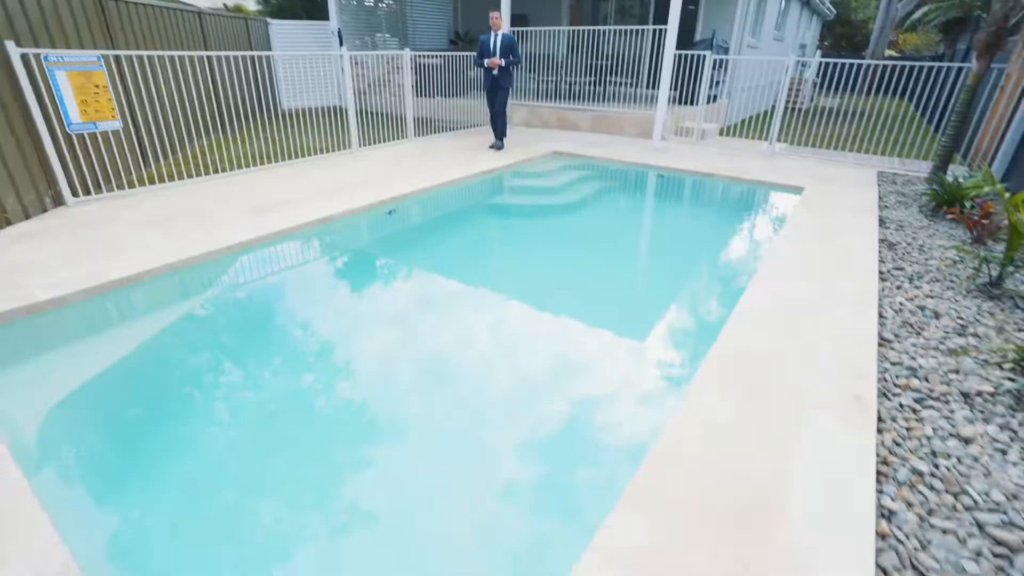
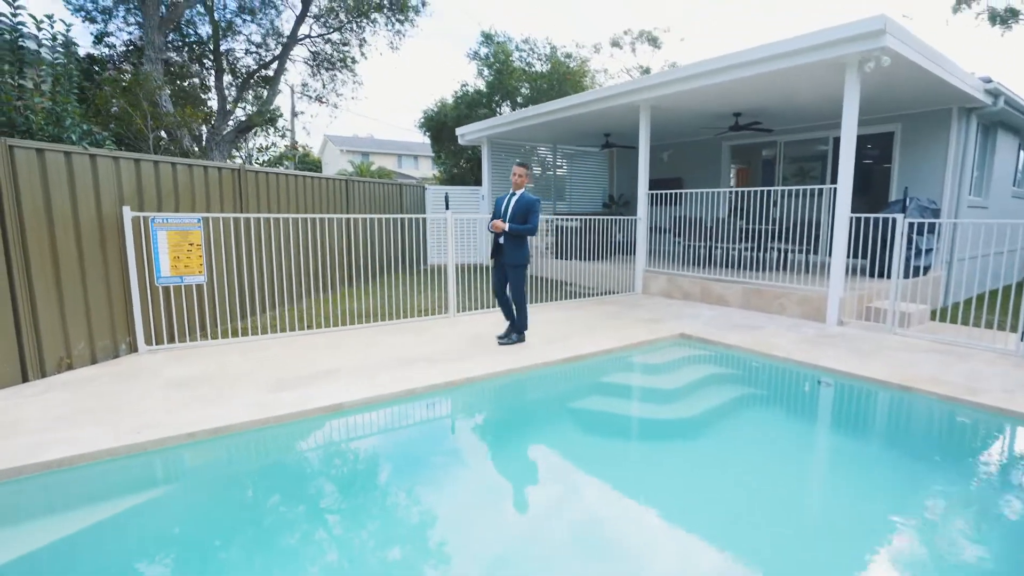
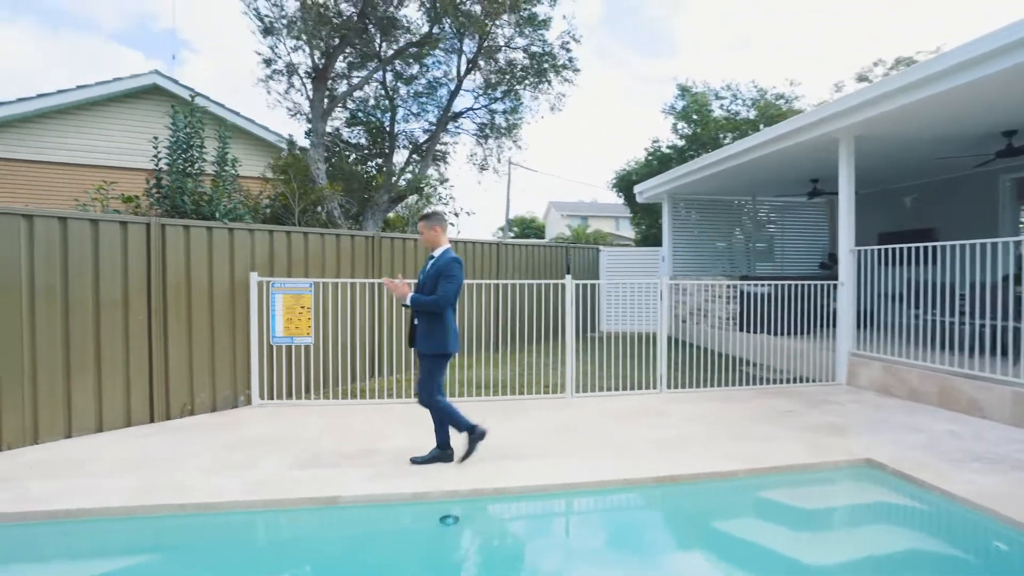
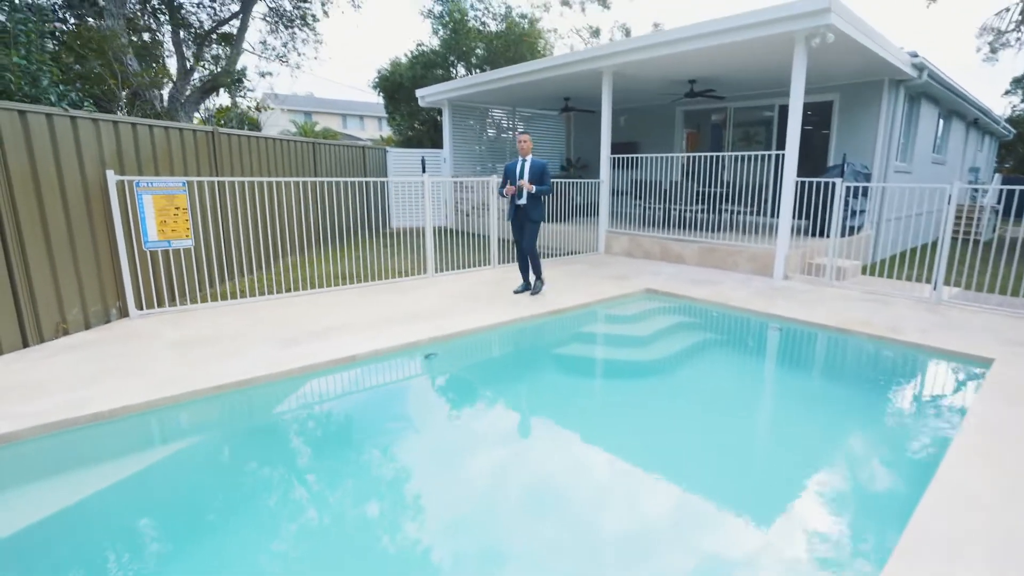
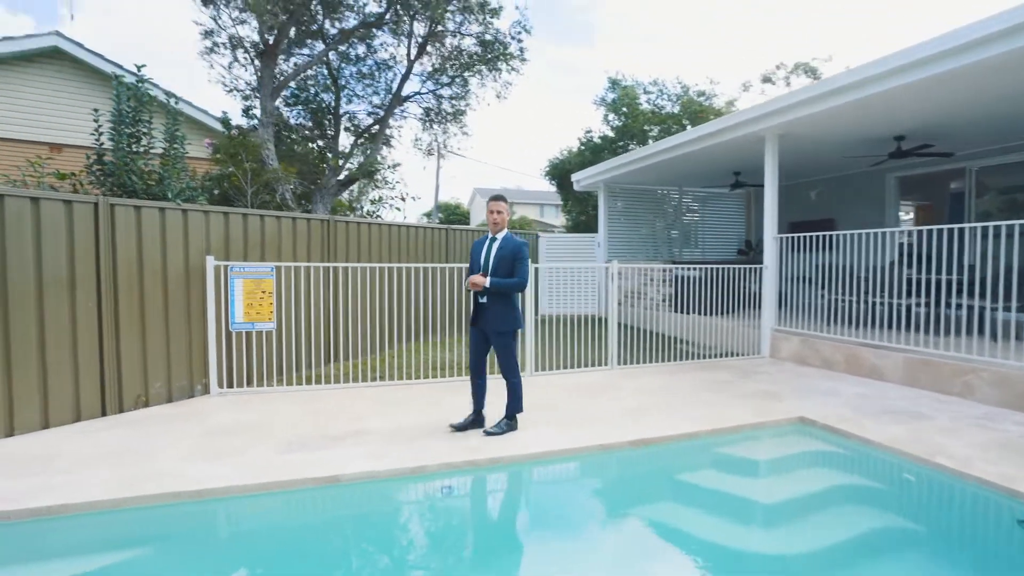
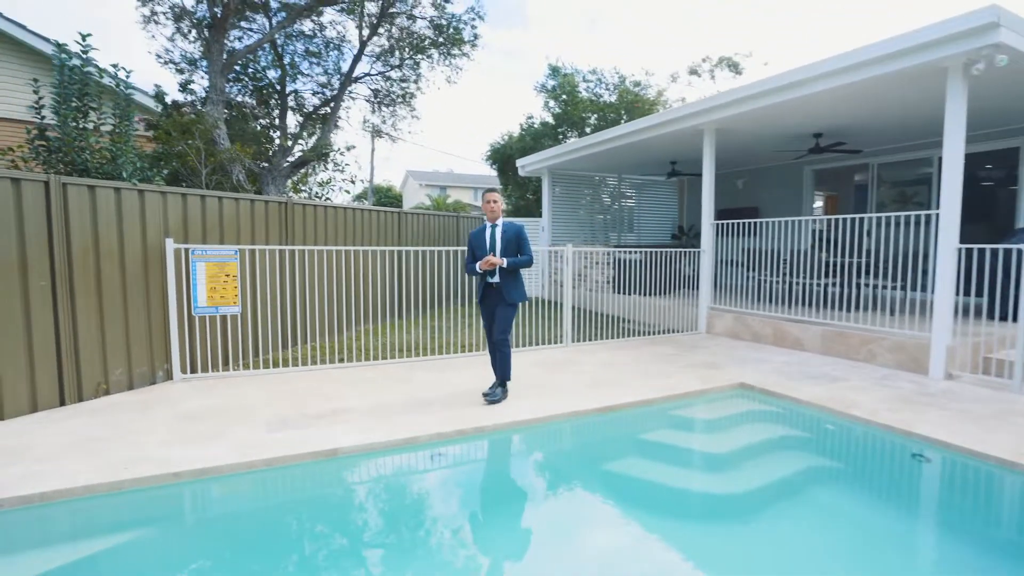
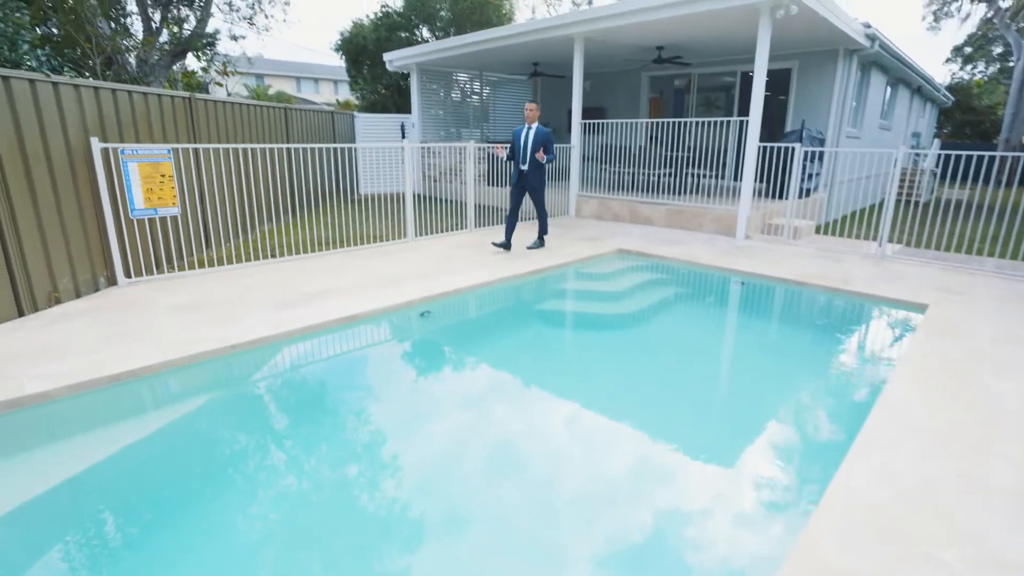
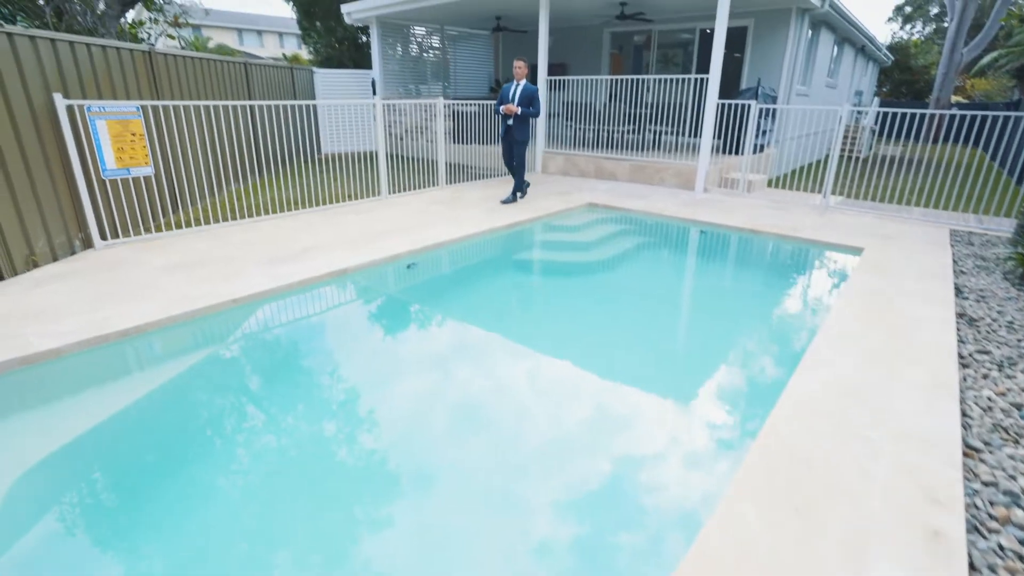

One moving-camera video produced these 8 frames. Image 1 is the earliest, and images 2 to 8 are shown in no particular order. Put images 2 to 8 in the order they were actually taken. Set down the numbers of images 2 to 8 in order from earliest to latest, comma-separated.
8, 7, 4, 2, 6, 5, 3
